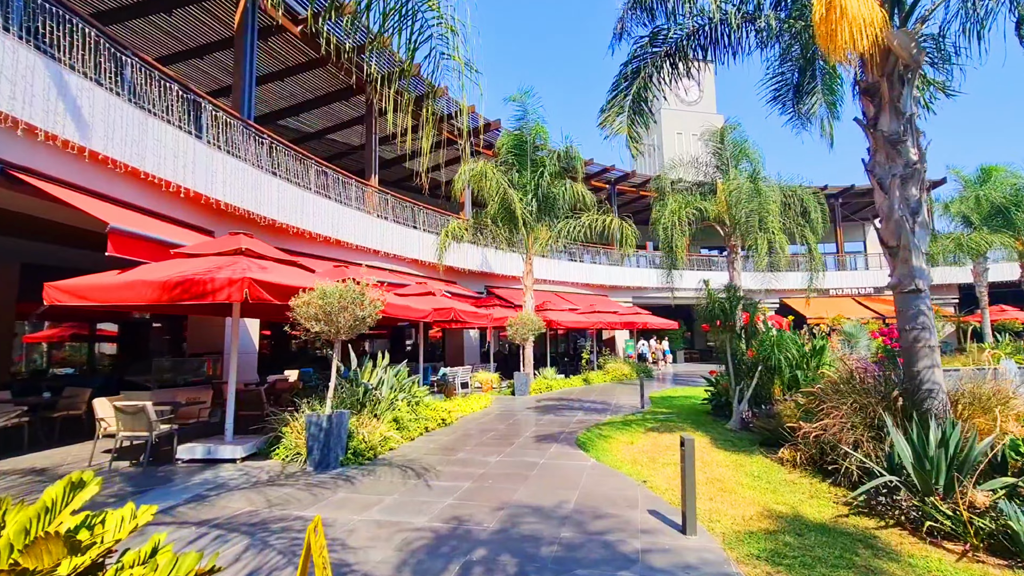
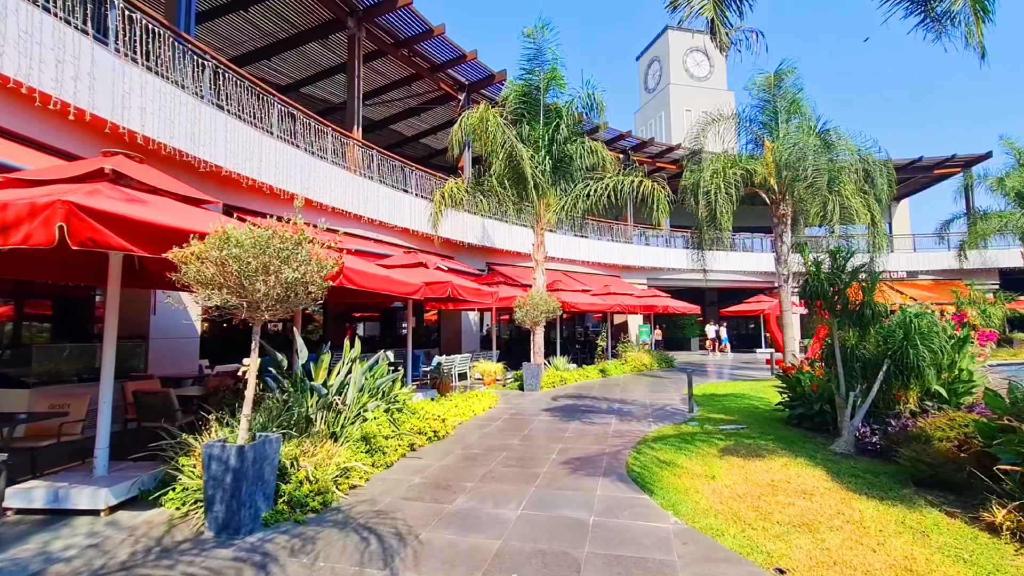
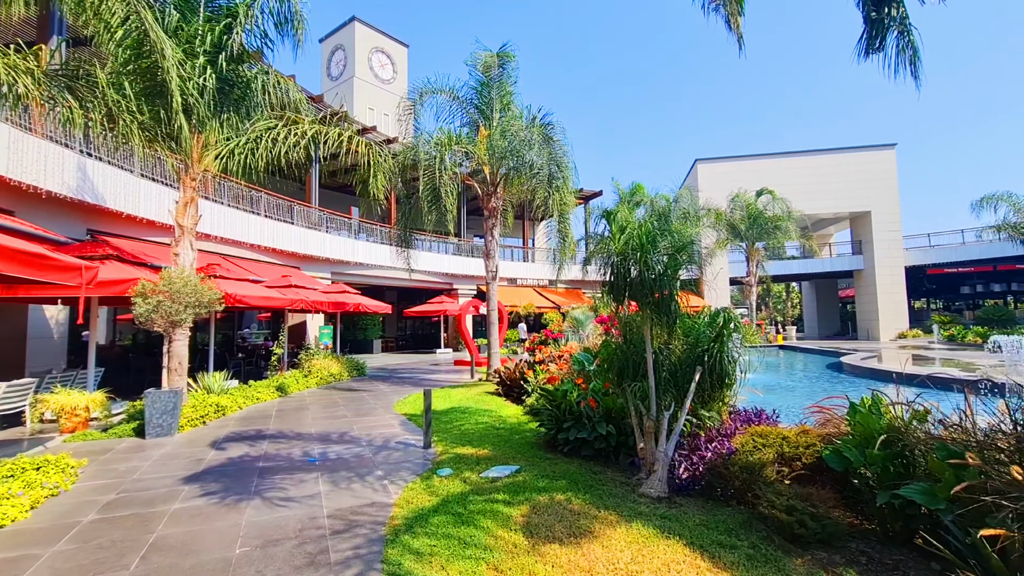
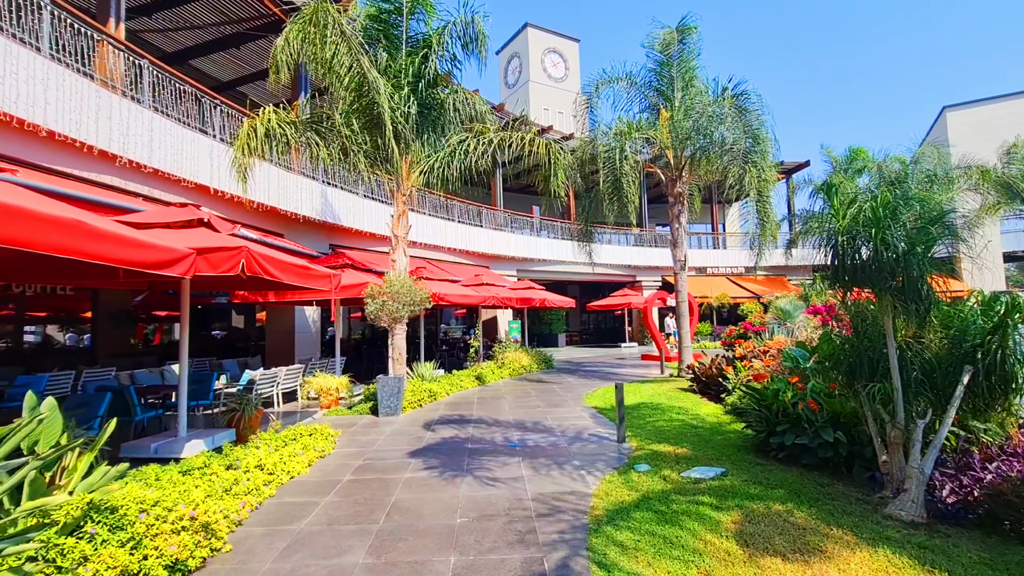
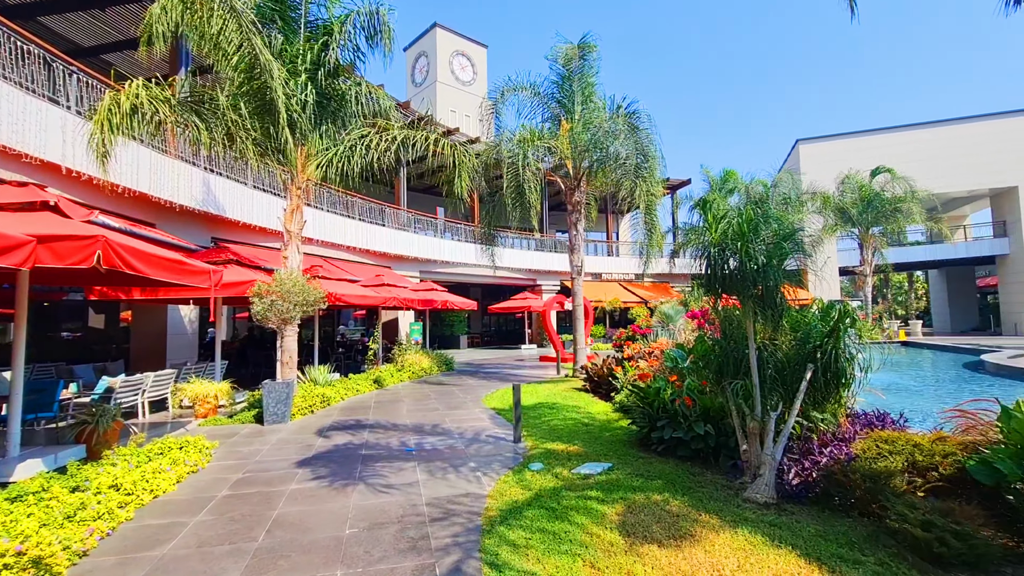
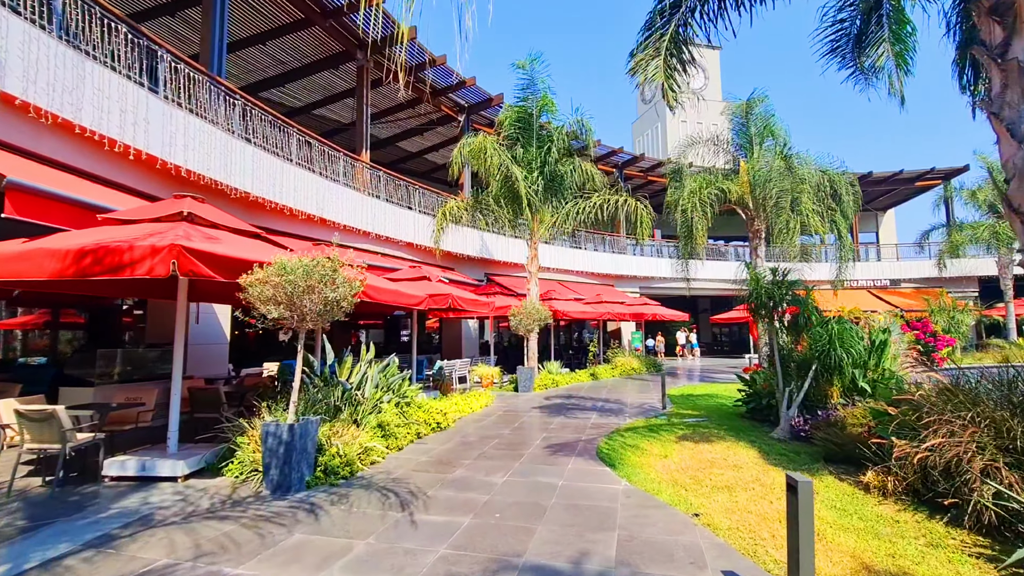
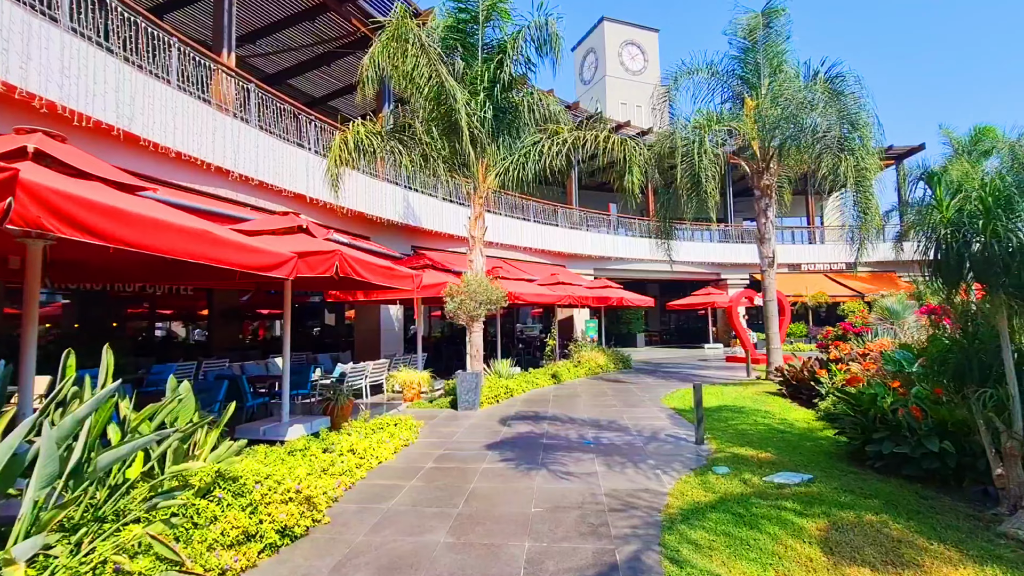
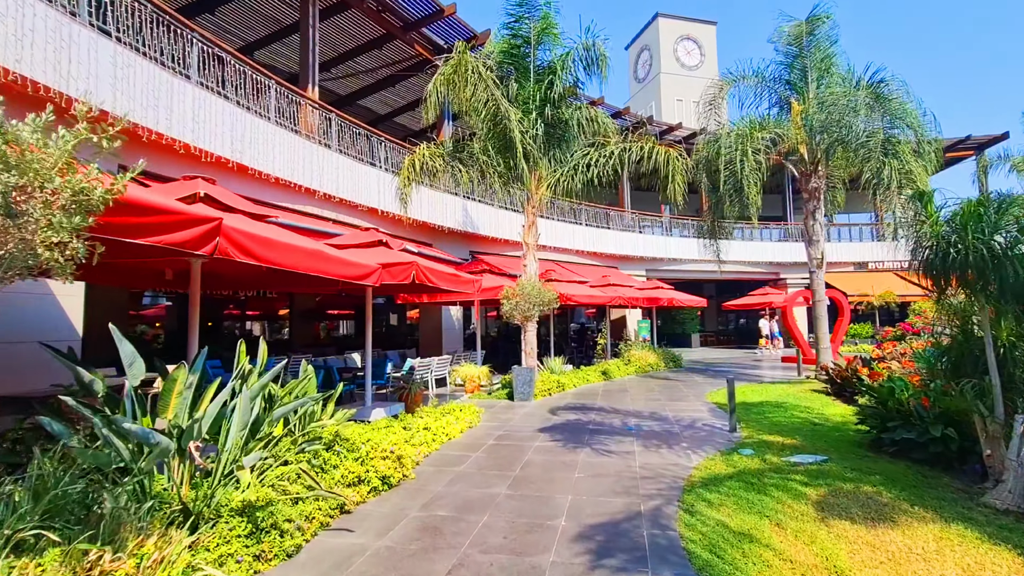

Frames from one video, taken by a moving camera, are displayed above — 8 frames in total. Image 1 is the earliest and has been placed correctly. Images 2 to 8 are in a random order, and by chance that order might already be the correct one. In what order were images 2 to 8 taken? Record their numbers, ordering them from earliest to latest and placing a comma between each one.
6, 2, 8, 7, 4, 5, 3
